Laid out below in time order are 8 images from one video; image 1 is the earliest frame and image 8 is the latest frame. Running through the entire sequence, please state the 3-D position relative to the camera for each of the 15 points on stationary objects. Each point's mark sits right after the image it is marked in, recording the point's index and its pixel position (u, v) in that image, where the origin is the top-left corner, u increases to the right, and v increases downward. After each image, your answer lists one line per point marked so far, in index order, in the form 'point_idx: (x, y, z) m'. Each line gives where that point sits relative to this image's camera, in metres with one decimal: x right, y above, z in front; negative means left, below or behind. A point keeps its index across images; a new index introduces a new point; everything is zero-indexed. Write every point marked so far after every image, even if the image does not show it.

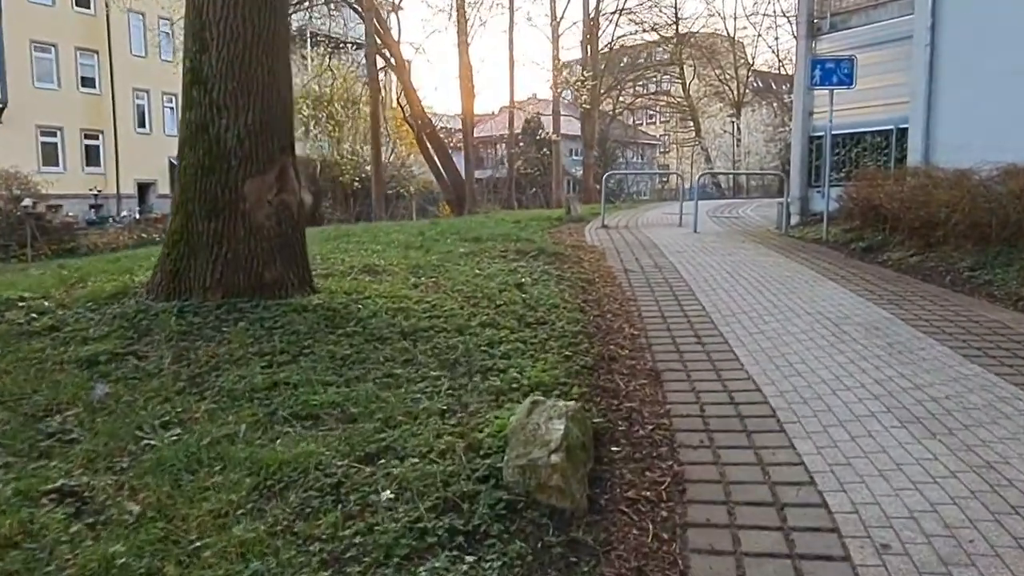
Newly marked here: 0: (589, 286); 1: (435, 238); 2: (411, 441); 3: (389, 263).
0: (+0.8, 0.0, +7.8) m
1: (-1.1, +0.7, +10.2) m
2: (-0.5, -0.7, +3.5) m
3: (-1.3, +0.3, +7.8) m
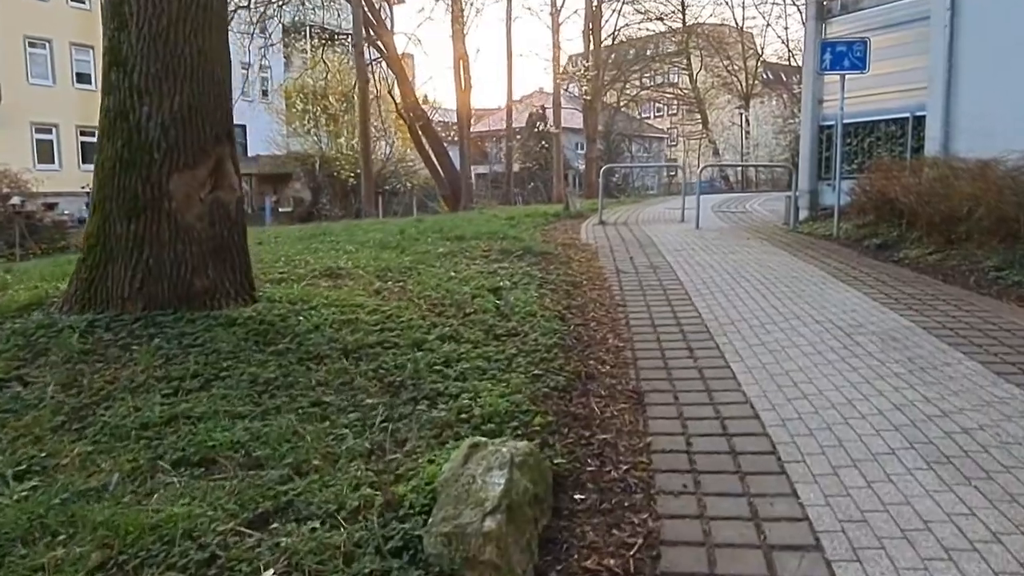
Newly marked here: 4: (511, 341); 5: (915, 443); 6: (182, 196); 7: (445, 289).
0: (+0.6, 0.0, +7.1) m
1: (-1.3, +0.7, +9.5) m
2: (-0.7, -0.8, +2.9) m
3: (-1.5, +0.2, +7.2) m
4: (0.0, -0.4, +5.1) m
5: (+2.0, -0.8, +3.6) m
6: (-2.1, +0.6, +4.8) m
7: (-0.6, 0.0, +6.4) m
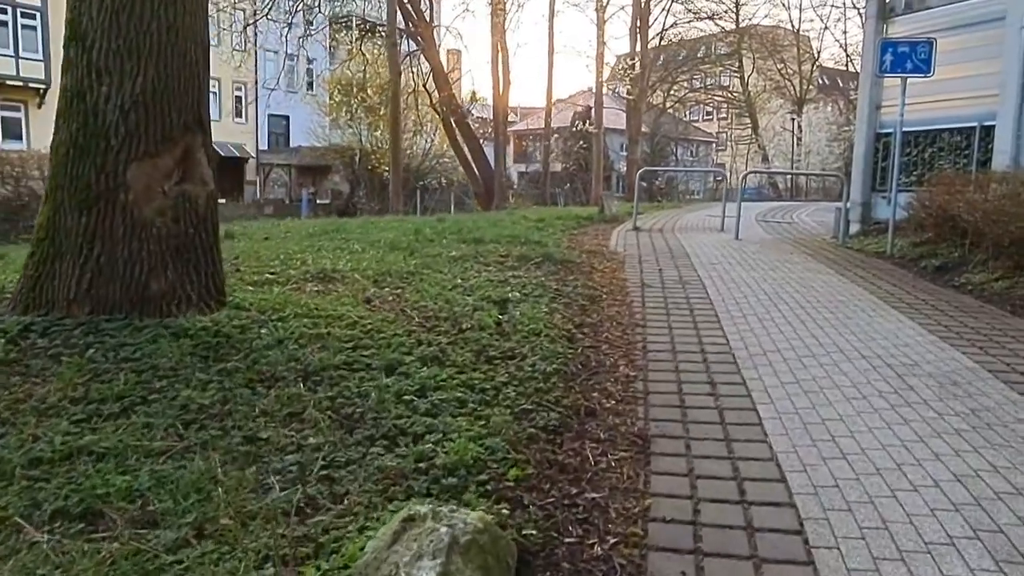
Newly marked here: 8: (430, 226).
0: (+0.7, -0.1, +6.4) m
1: (-1.0, +0.6, +9.0) m
2: (-0.9, -0.9, +2.3) m
3: (-1.4, +0.2, +6.6) m
4: (0.0, -0.5, +4.4) m
5: (+1.8, -0.9, +2.9) m
6: (-2.2, +0.6, +4.3) m
7: (-0.5, -0.1, +5.8) m
8: (-1.1, +0.8, +10.0) m
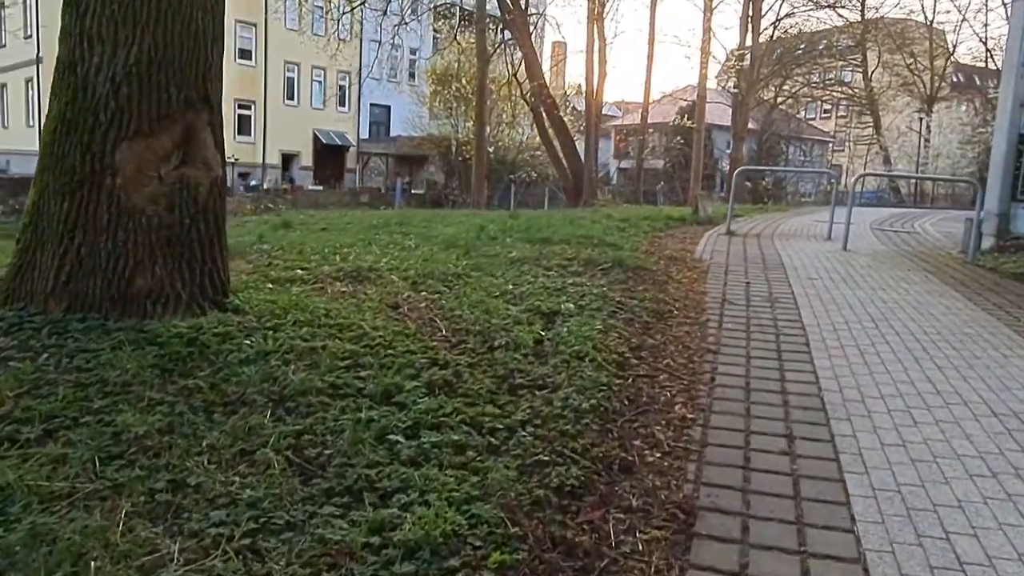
0: (+1.1, -0.2, +5.5) m
1: (-0.2, +0.6, +8.3) m
2: (-1.1, -0.9, +1.7) m
3: (-1.0, +0.2, +6.0) m
4: (+0.1, -0.5, +3.7) m
5: (+1.7, -1.1, +1.9) m
6: (-2.0, +0.6, +3.8) m
7: (-0.2, -0.1, +5.1) m
8: (-0.2, +0.8, +9.4) m
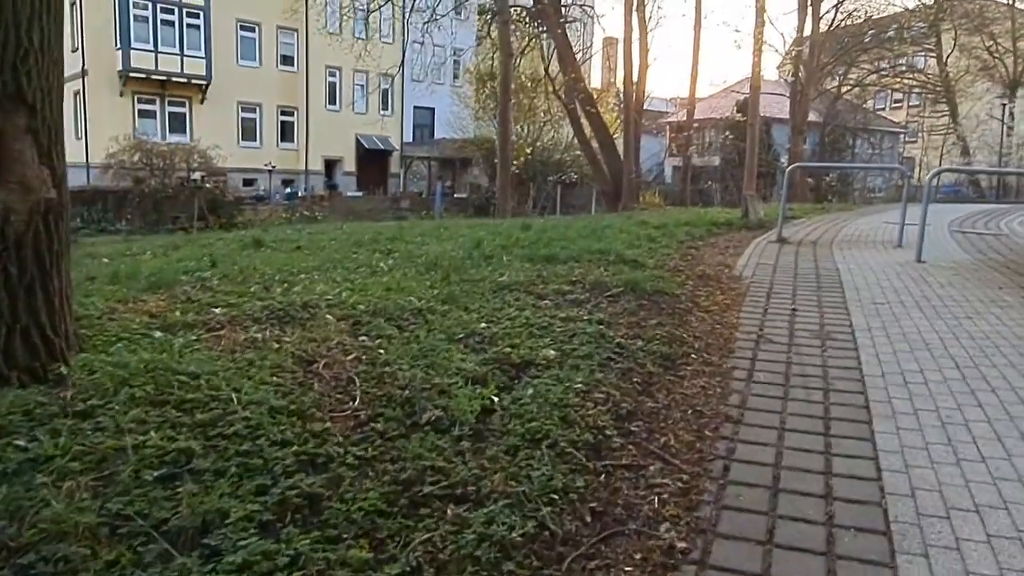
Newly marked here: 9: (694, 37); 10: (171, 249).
0: (+0.9, -0.5, +4.3) m
1: (-0.2, +0.4, +7.1) m
2: (-1.6, -1.2, +0.6) m
3: (-1.1, -0.1, +4.9) m
4: (-0.3, -0.8, +2.5) m
5: (+1.2, -1.3, +0.6) m
6: (-2.3, +0.3, +2.8) m
7: (-0.4, -0.4, +4.0) m
8: (-0.1, +0.6, +8.2) m
9: (+4.4, +6.0, +18.0) m
10: (-3.4, +0.4, +7.3) m
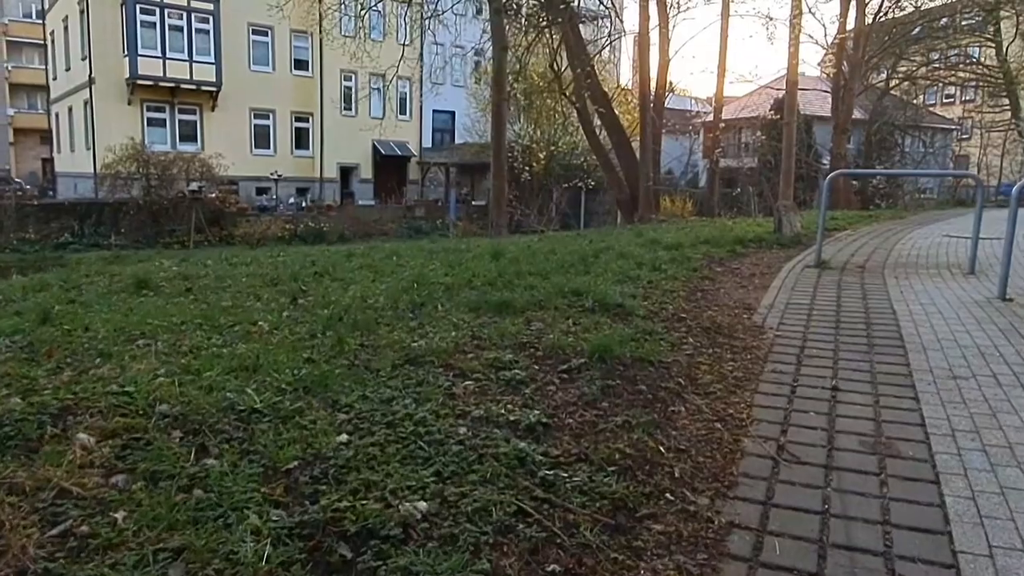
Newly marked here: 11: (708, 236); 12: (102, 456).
0: (+0.3, -0.9, +2.5) m
1: (-0.6, 0.0, +5.4) m
2: (-2.3, -1.5, -1.0) m
3: (-1.6, -0.5, +3.3) m
4: (-0.9, -1.2, +0.8) m
5: (+0.5, -1.7, -1.2) m
6: (-2.9, 0.0, +1.2) m
7: (-1.0, -0.8, +2.3) m
8: (-0.4, +0.2, +6.5) m
9: (+4.6, +5.6, +16.1) m
10: (-3.7, 0.0, +5.8) m
11: (+2.7, +0.7, +10.2) m
12: (-1.5, -0.6, +2.8) m
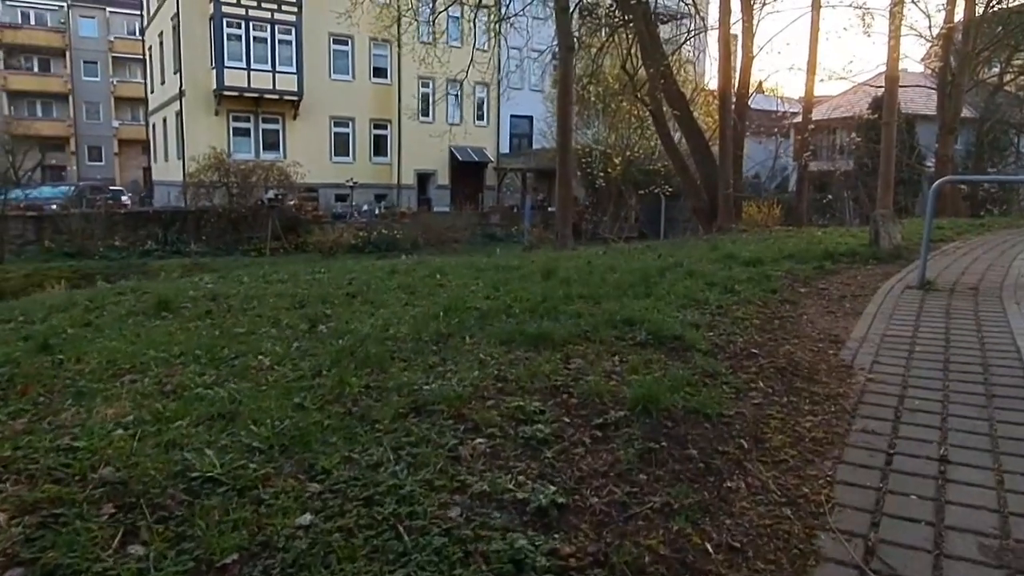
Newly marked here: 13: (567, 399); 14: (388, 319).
0: (+0.3, -1.0, +1.8) m
1: (-0.3, -0.2, +4.8) m
2: (-2.8, -1.7, -1.4) m
3: (-1.6, -0.6, +2.8) m
4: (-1.1, -1.3, +0.3) m
5: (0.0, -1.8, -1.8) m
6: (-3.1, -0.2, +0.9) m
7: (-1.1, -0.9, +1.8) m
8: (0.0, 0.0, +5.9) m
9: (+6.0, +5.3, +14.9) m
10: (-3.4, -0.2, +5.6) m
11: (+3.5, +0.5, +9.2) m
12: (-1.6, -0.8, +2.3) m
13: (+0.3, -0.5, +3.6) m
14: (-0.8, -0.2, +4.9) m
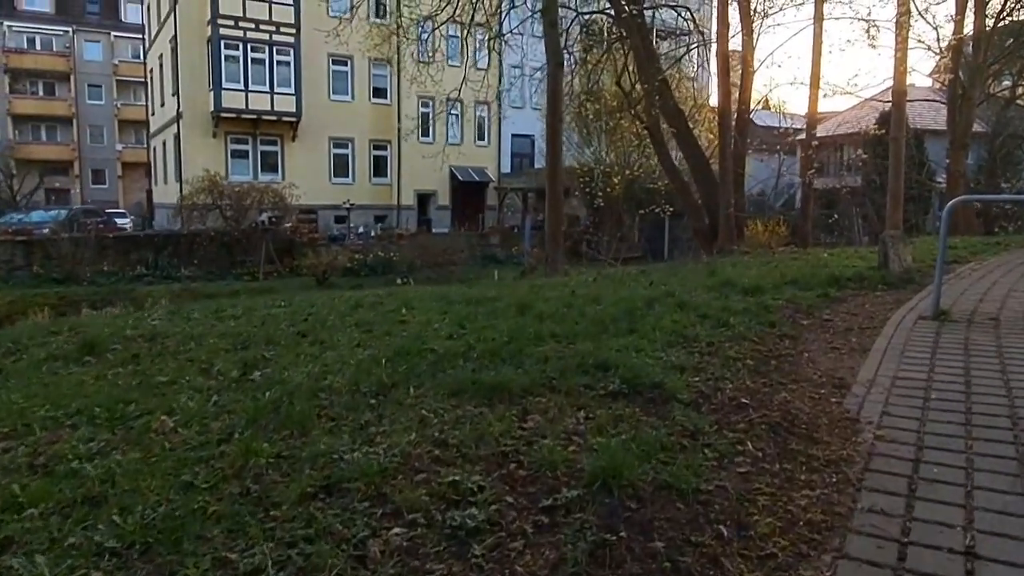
0: (0.0, -1.2, +1.2) m
1: (-0.6, -0.4, +4.3) m
2: (-3.1, -1.8, -2.0) m
3: (-1.8, -0.8, +2.3) m
4: (-1.4, -1.4, -0.3) m
5: (-0.3, -1.9, -2.4) m
6: (-3.4, -0.3, +0.4) m
7: (-1.3, -1.1, +1.2) m
8: (-0.2, -0.3, +5.3) m
9: (+5.9, +4.9, +14.4) m
10: (-3.6, -0.4, +5.1) m
11: (+3.3, +0.2, +8.6) m
12: (-1.8, -0.9, +1.7) m
13: (0.0, -0.7, +3.0) m
14: (-1.1, -0.4, +4.3) m
